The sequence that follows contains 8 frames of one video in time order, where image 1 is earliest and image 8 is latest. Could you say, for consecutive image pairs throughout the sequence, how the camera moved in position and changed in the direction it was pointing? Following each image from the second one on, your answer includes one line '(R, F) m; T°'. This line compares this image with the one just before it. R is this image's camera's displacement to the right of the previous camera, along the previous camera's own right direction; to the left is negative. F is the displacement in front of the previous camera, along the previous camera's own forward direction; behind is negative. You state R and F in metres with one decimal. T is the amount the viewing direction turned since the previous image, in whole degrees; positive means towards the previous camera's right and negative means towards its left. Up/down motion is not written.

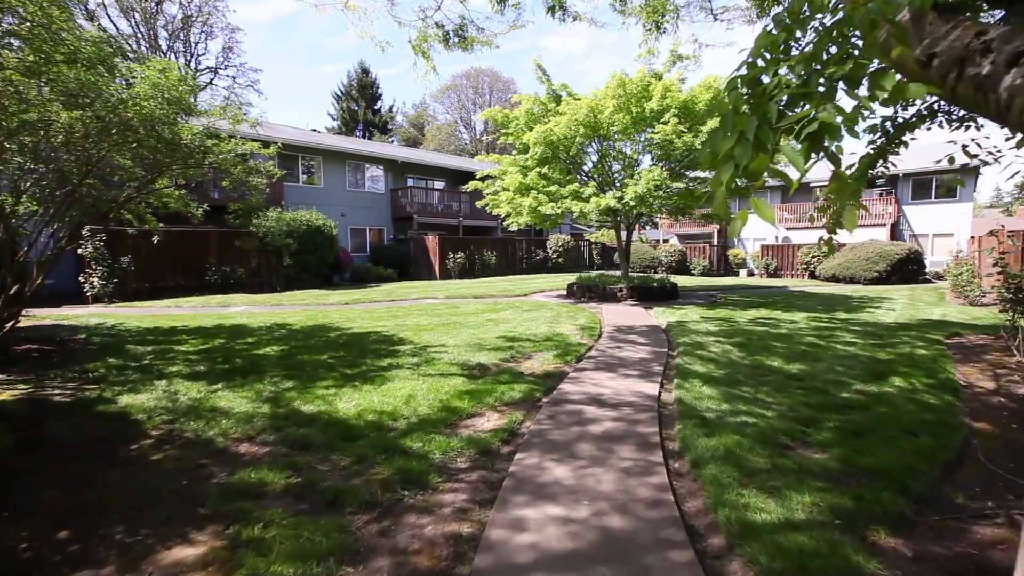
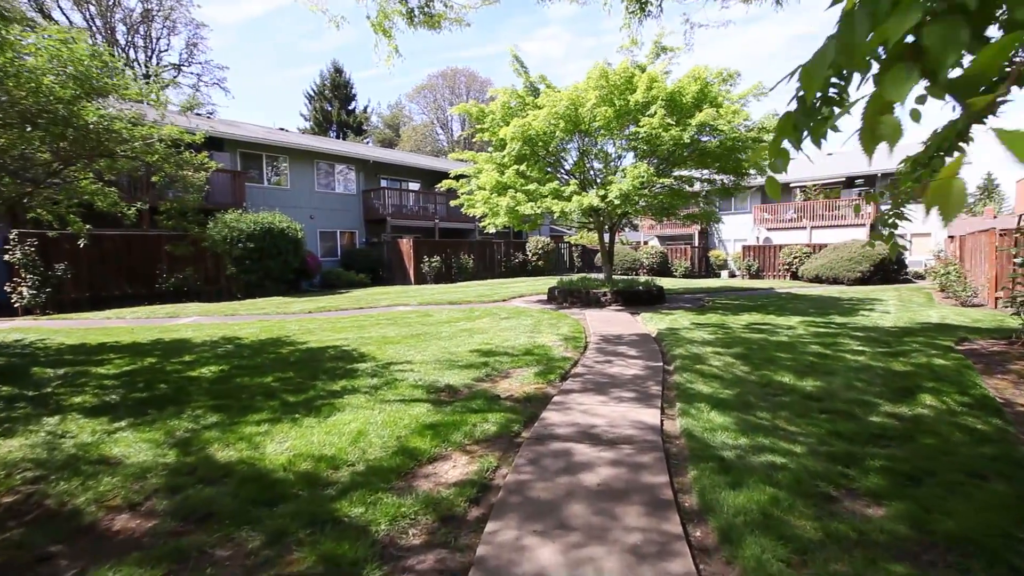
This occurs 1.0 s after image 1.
(+0.1, +0.8) m; +2°
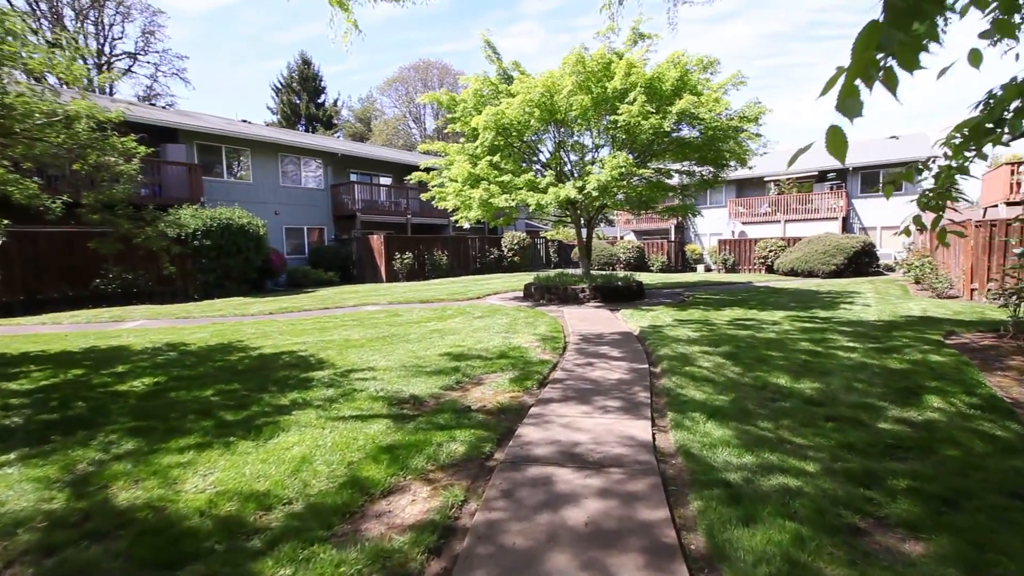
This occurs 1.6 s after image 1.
(0.0, +0.5) m; +3°
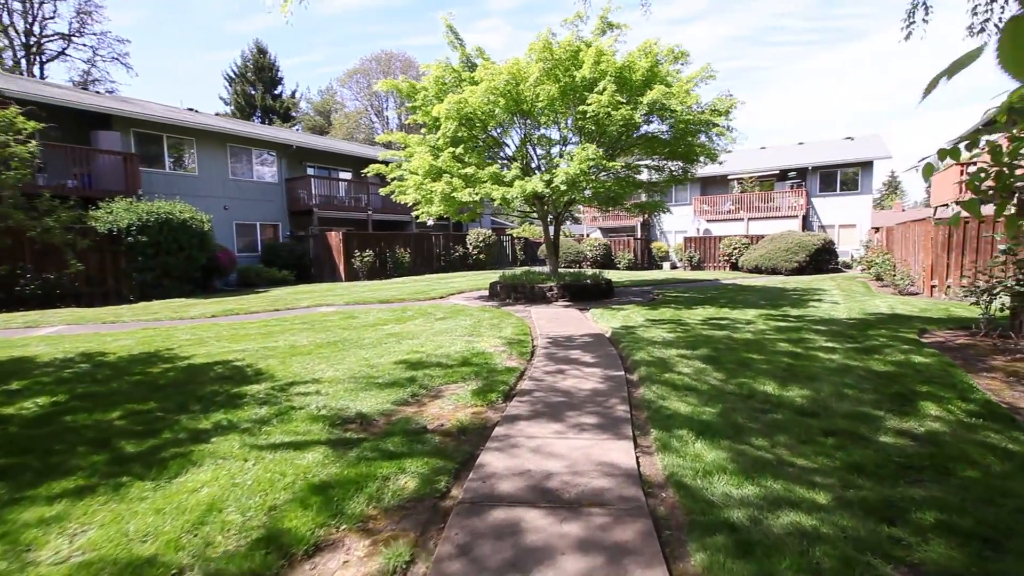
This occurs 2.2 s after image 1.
(0.0, +0.5) m; +4°
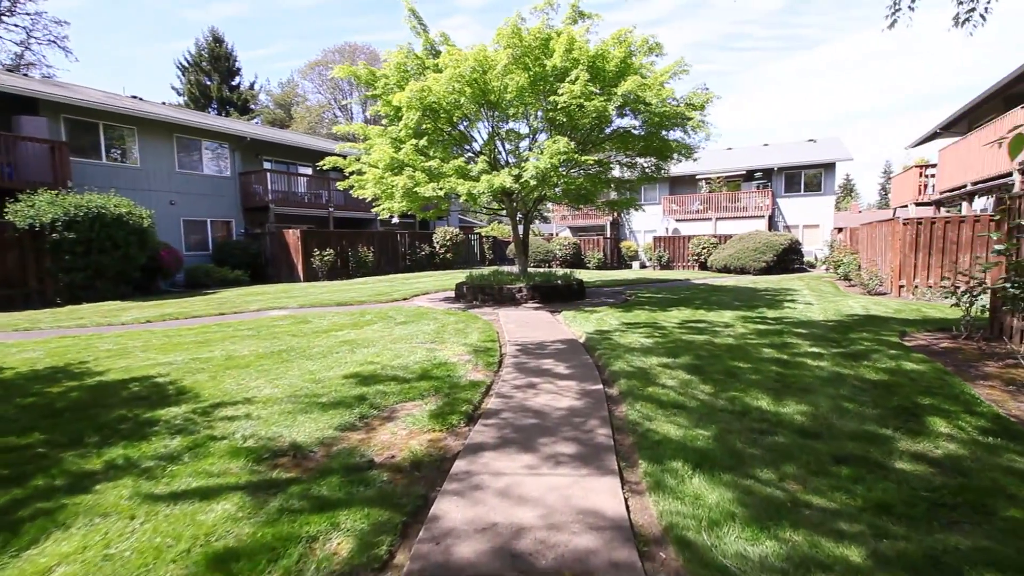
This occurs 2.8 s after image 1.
(0.0, +0.5) m; +4°
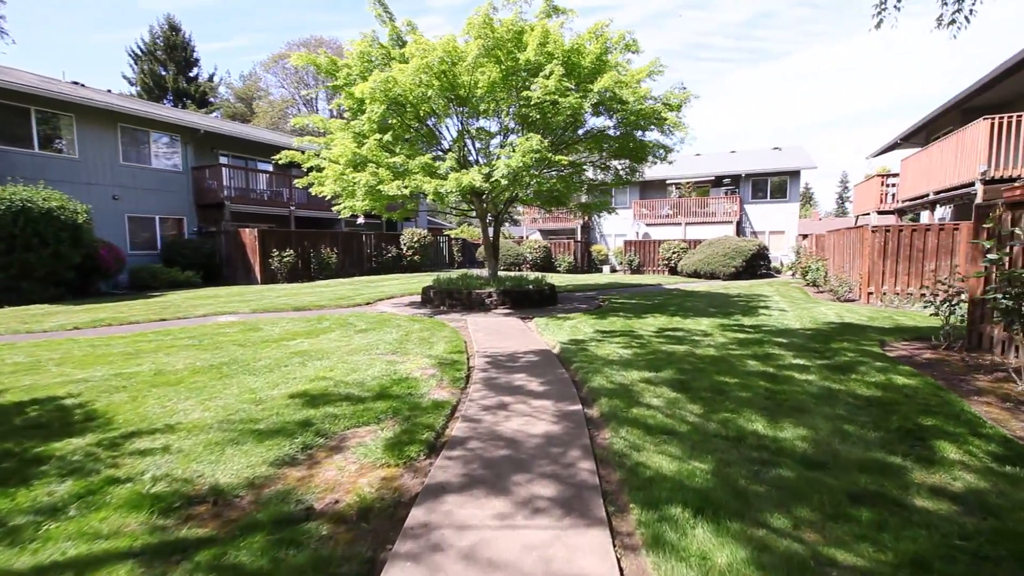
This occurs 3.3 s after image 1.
(0.0, +0.5) m; +3°
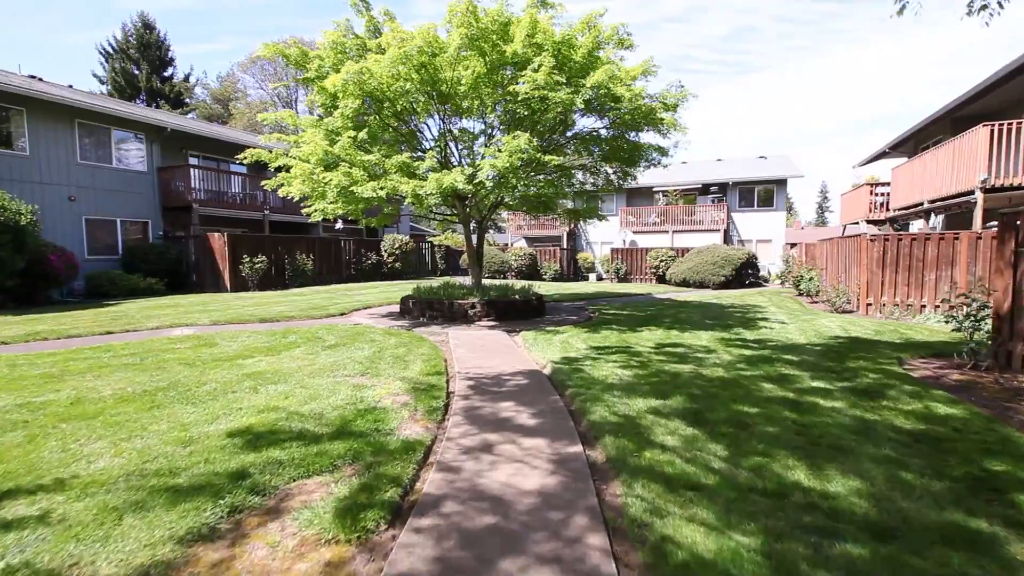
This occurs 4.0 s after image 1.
(0.0, +0.7) m; +2°
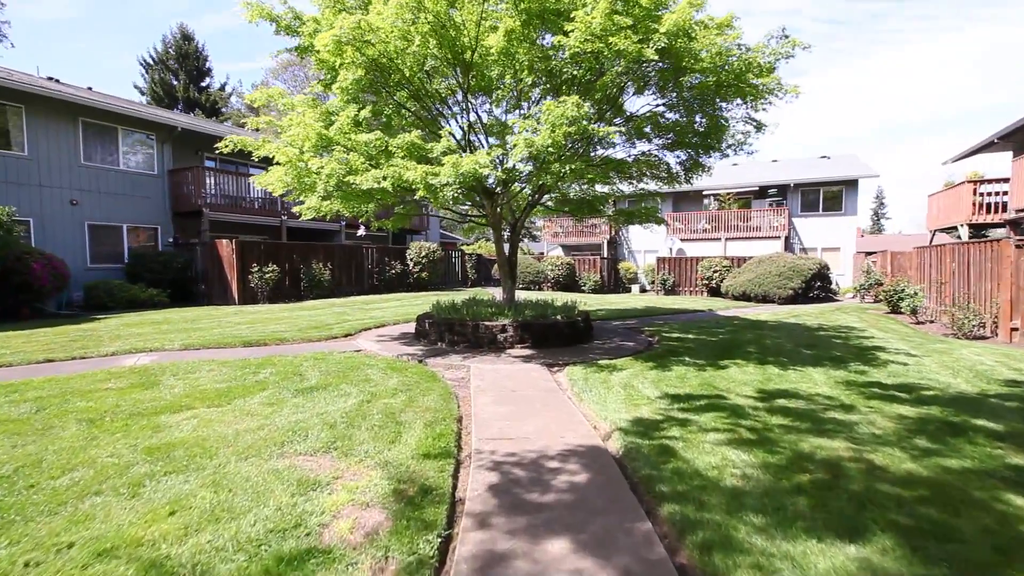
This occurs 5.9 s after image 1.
(-0.1, +1.9) m; -4°
